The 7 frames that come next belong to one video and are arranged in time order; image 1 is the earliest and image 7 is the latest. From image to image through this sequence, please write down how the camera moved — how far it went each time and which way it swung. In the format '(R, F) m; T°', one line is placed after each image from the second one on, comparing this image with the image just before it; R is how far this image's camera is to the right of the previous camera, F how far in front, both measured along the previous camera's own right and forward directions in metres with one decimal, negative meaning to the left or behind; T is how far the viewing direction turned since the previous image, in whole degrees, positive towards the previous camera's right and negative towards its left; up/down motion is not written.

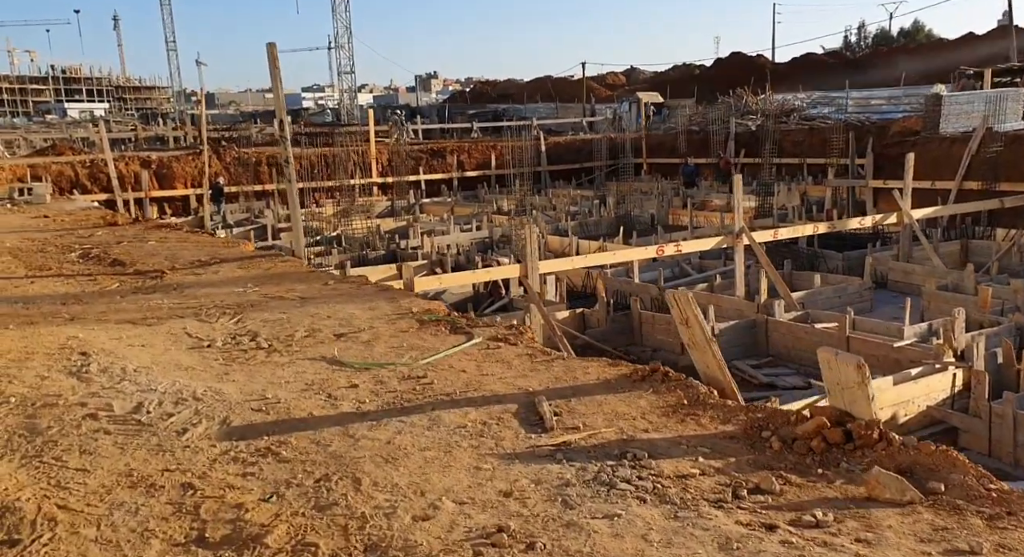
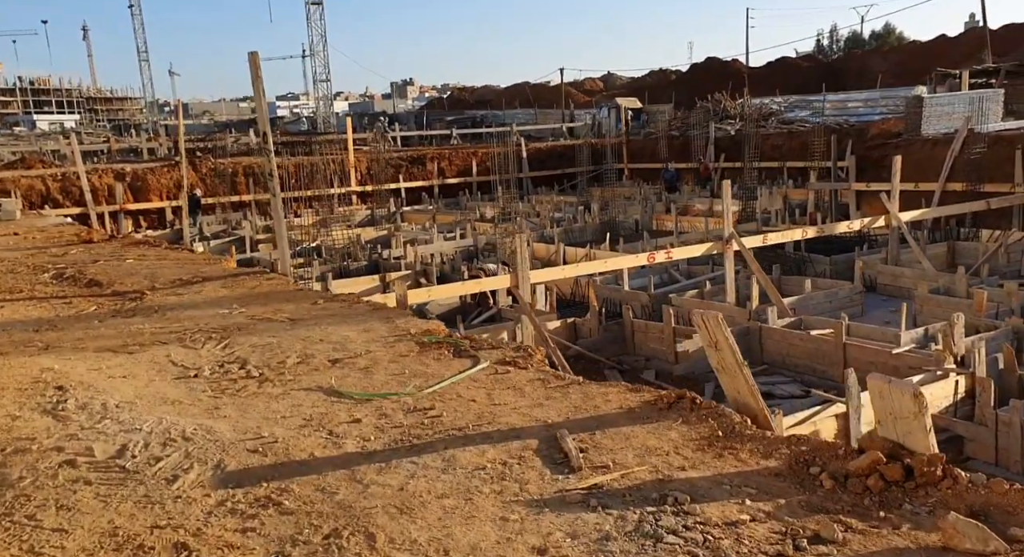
(-0.1, +0.2) m; +1°
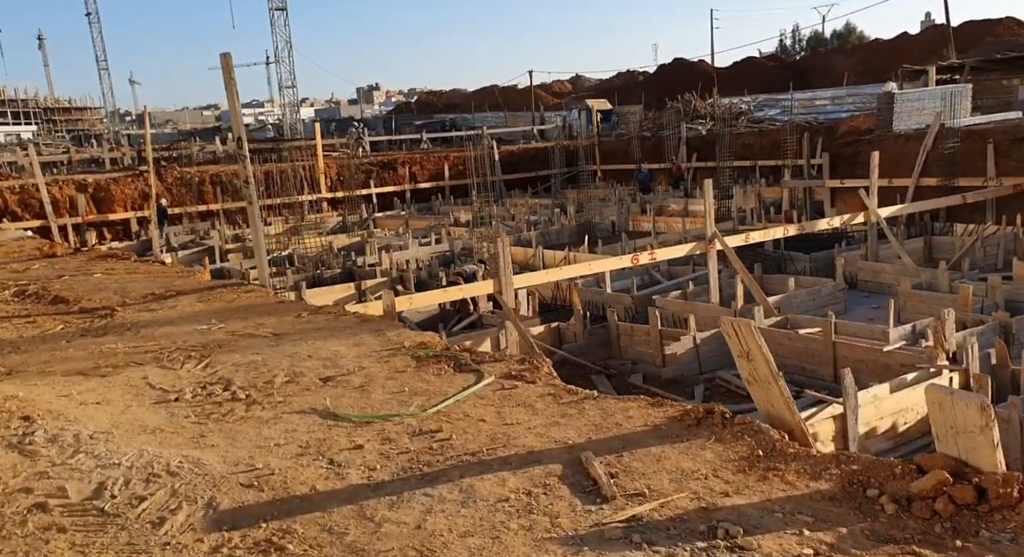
(-0.1, +0.2) m; +2°
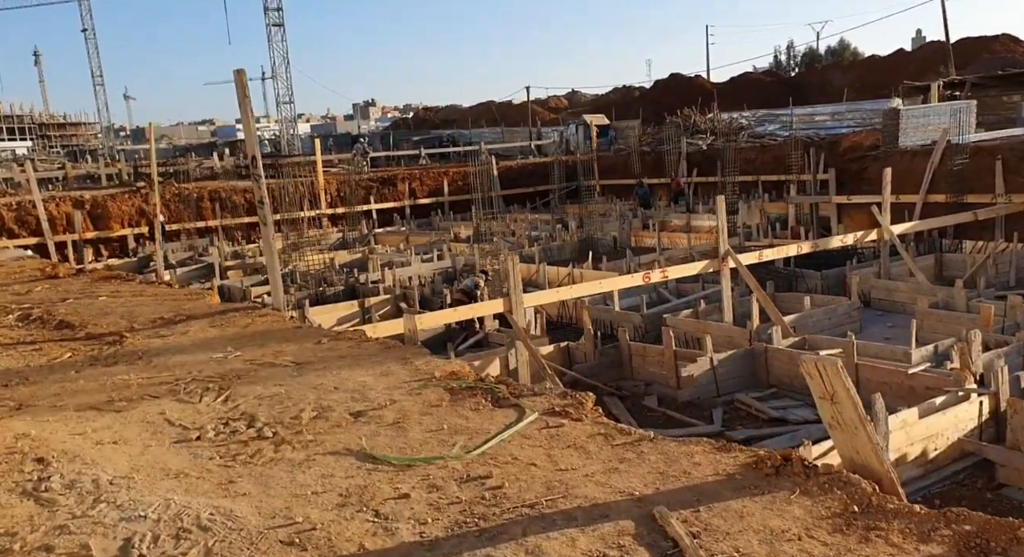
(-0.2, +0.2) m; 0°
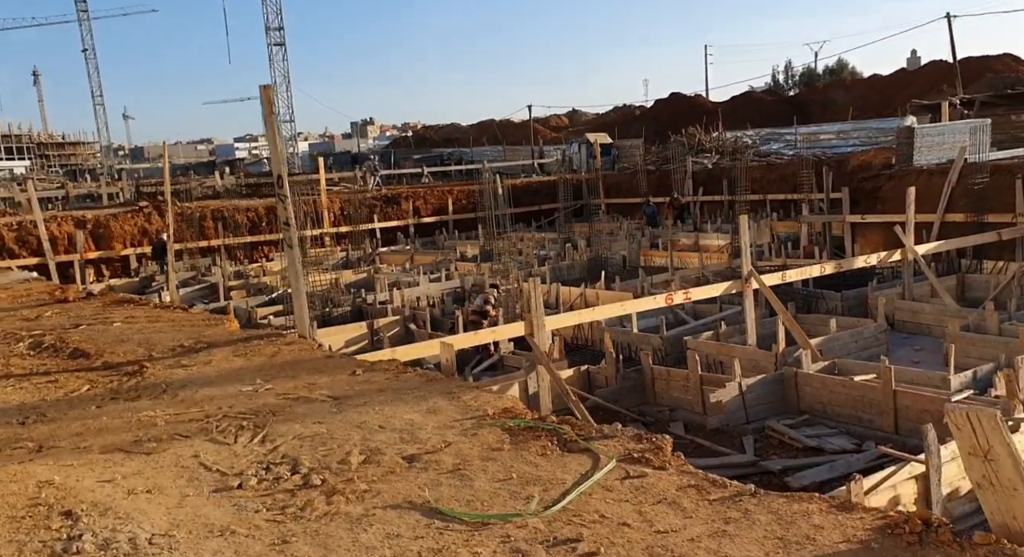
(-0.3, +0.3) m; 0°
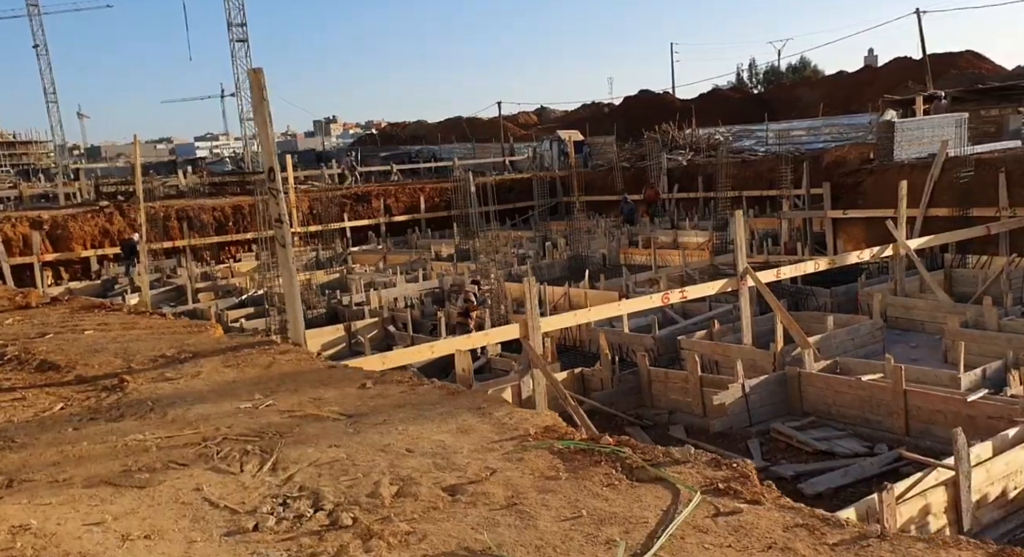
(-0.3, +0.4) m; +2°
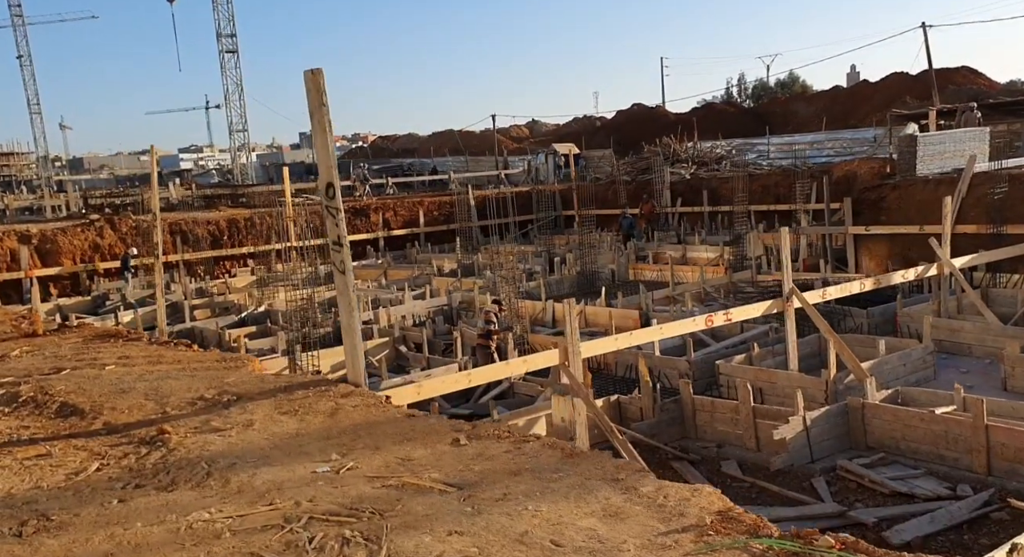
(-0.5, +0.7) m; +1°
